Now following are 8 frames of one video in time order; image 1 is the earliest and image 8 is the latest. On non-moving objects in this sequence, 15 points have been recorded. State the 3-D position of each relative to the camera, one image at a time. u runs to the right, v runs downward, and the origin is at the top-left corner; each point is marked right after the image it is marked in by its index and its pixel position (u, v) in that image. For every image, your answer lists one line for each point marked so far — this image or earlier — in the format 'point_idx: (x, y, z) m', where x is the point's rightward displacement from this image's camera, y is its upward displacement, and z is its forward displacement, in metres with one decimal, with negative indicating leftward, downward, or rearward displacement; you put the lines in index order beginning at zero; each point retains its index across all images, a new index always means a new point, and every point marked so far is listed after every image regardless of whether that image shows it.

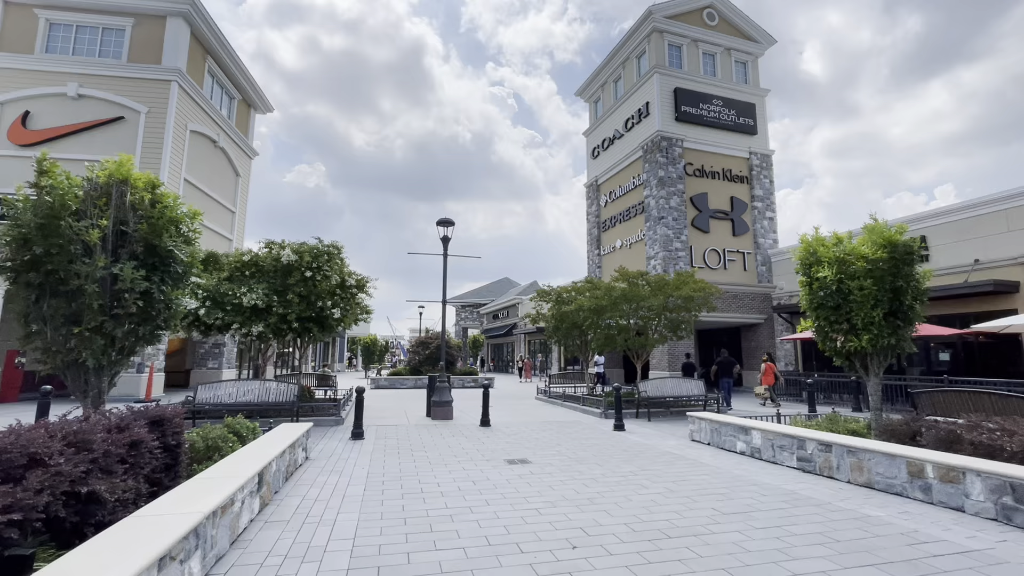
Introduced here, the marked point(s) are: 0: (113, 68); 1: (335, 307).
0: (-15.8, +8.7, +19.1) m
1: (-4.4, -0.5, +12.0) m
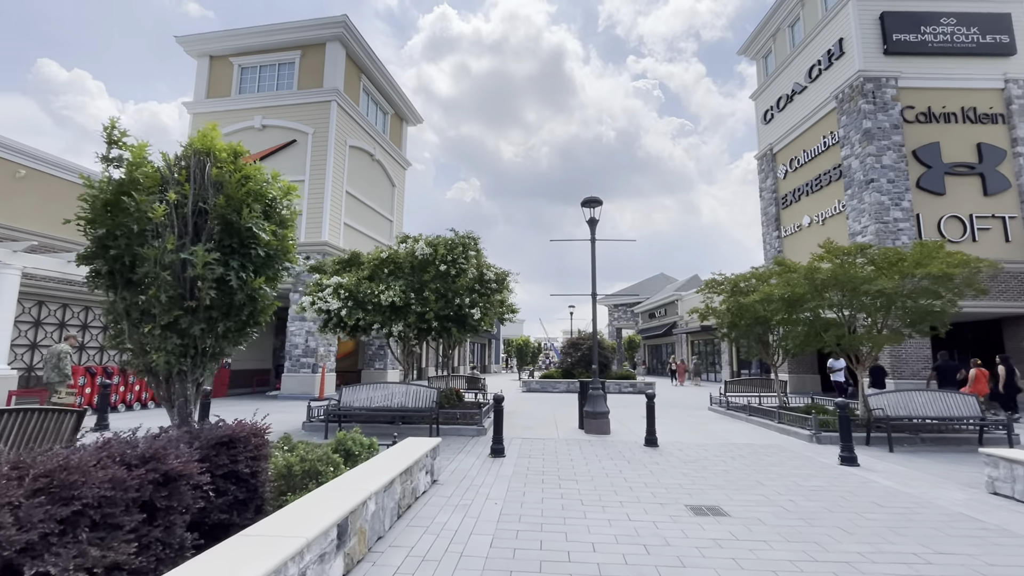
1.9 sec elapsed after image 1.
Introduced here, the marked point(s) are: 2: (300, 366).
0: (-9.9, +8.4, +21.2) m
1: (-0.9, -0.4, +10.9) m
2: (-8.3, -3.1, +19.1) m
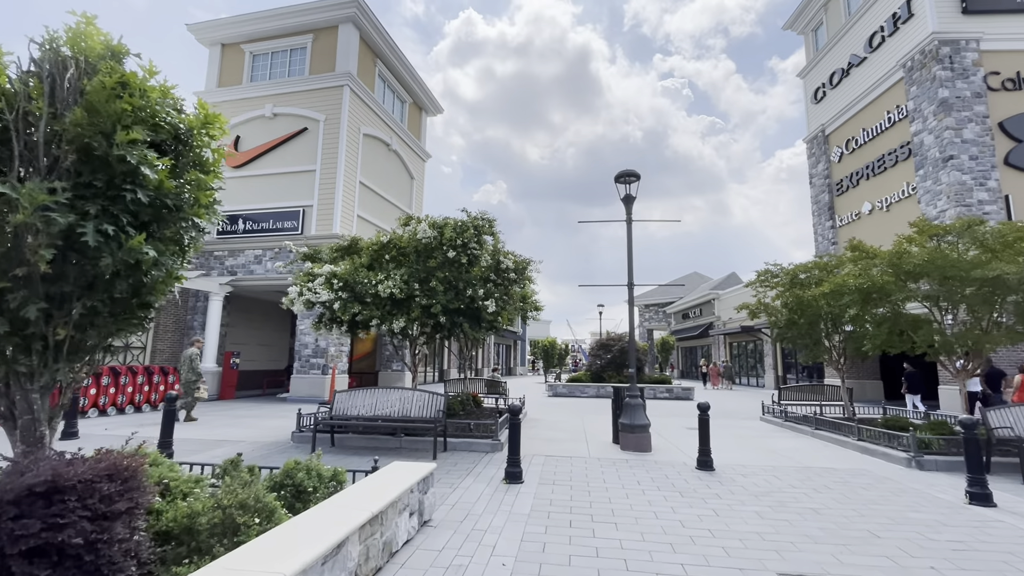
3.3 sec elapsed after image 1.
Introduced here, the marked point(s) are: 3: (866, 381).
0: (-9.0, +8.5, +20.1) m
1: (-0.5, -0.2, +9.3) m
2: (-7.5, -2.9, +17.9) m
3: (+13.4, -3.5, +18.3) m
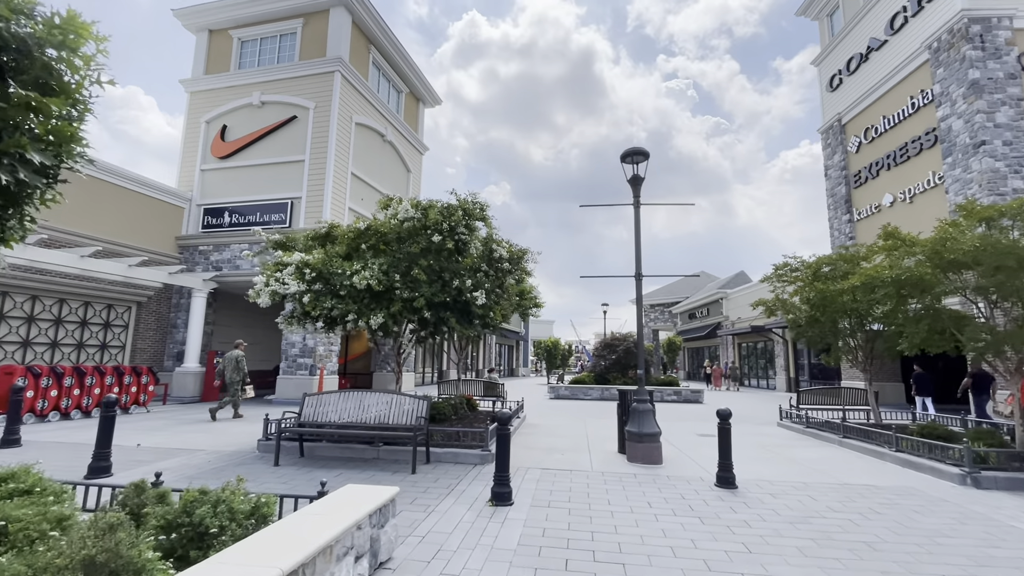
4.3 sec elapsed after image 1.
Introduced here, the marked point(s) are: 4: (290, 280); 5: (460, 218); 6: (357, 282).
0: (-9.0, +8.7, +19.2) m
1: (-0.6, 0.0, +8.3) m
2: (-7.5, -2.8, +16.9) m
3: (+13.3, -3.4, +17.1) m
4: (-3.7, +0.1, +8.1) m
5: (-0.9, +1.2, +8.4) m
6: (-2.5, +0.1, +7.7) m
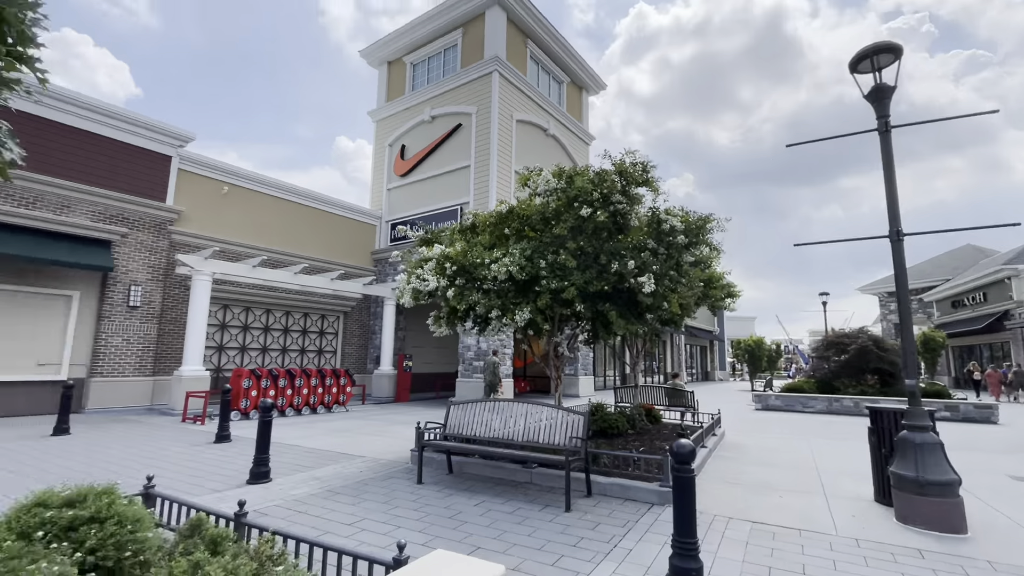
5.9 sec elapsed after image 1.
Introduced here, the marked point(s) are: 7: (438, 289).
0: (-2.5, +8.5, +19.7) m
1: (+1.7, +0.2, +6.4) m
2: (-1.4, -2.9, +16.9) m
3: (+18.1, -2.3, +9.5) m
4: (-1.2, +0.2, +7.3) m
5: (+1.4, +1.4, +6.6) m
6: (-0.2, +0.2, +6.6) m
7: (-1.1, 0.0, +7.3) m
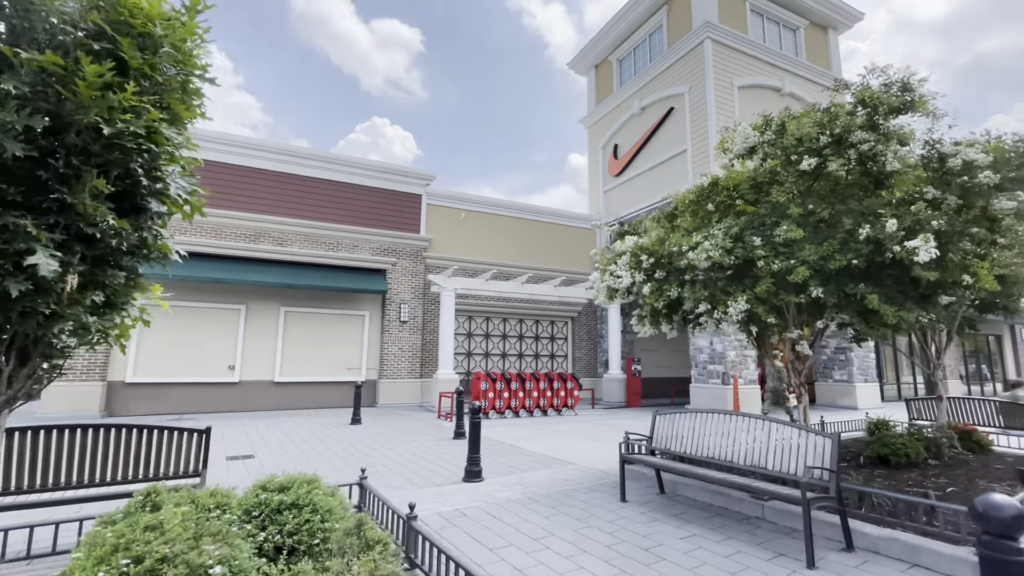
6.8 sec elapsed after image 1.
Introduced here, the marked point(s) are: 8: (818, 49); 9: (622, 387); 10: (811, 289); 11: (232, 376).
0: (+5.6, +8.5, +18.5) m
1: (+3.7, +0.5, +4.5) m
2: (+6.1, -2.7, +15.1) m
3: (+19.8, -0.7, -0.5) m
4: (+1.6, +0.2, +6.7) m
5: (+3.5, +1.7, +4.8) m
6: (+2.1, +0.4, +5.5) m
7: (+1.7, 0.0, +6.6) m
8: (+12.4, +9.7, +19.6) m
9: (+4.1, -3.7, +18.2) m
10: (+3.1, 0.0, +5.0) m
11: (-8.3, -2.6, +14.3) m
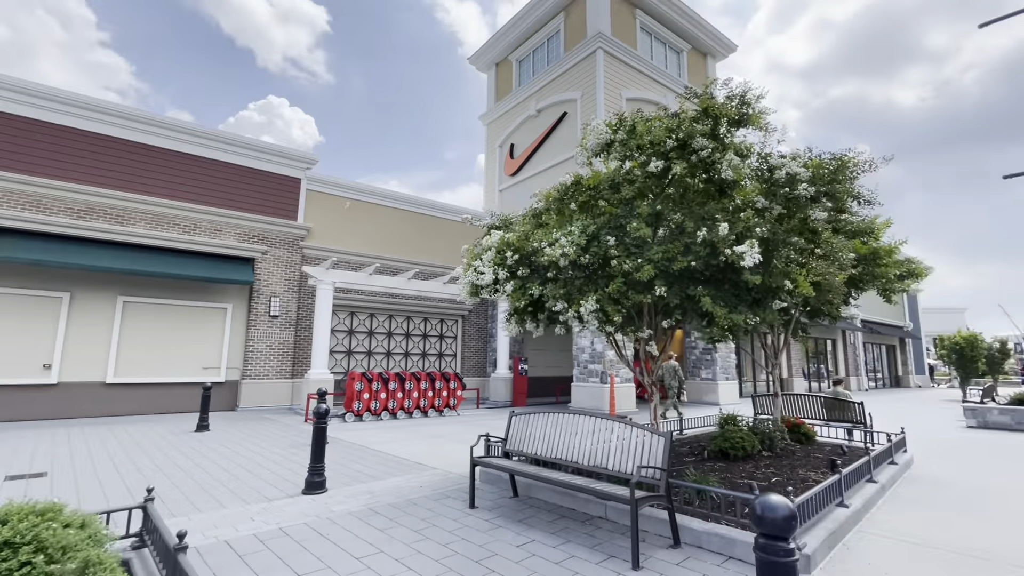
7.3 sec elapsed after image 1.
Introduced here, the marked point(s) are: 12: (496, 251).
0: (+1.6, +8.5, +18.8) m
1: (+2.3, +0.4, +4.7) m
2: (+2.5, -2.8, +15.6) m
3: (+19.0, -1.2, +2.9) m
4: (-0.3, +0.3, +6.4) m
5: (+2.0, +1.7, +5.0) m
6: (+0.5, +0.4, +5.4) m
7: (-0.2, +0.1, +6.4) m
8: (+8.1, +9.5, +21.3) m
9: (-0.1, -3.7, +18.2) m
10: (+1.5, 0.0, +5.1) m
11: (-11.6, -2.2, +12.0) m
12: (-0.2, +0.5, +6.3) m
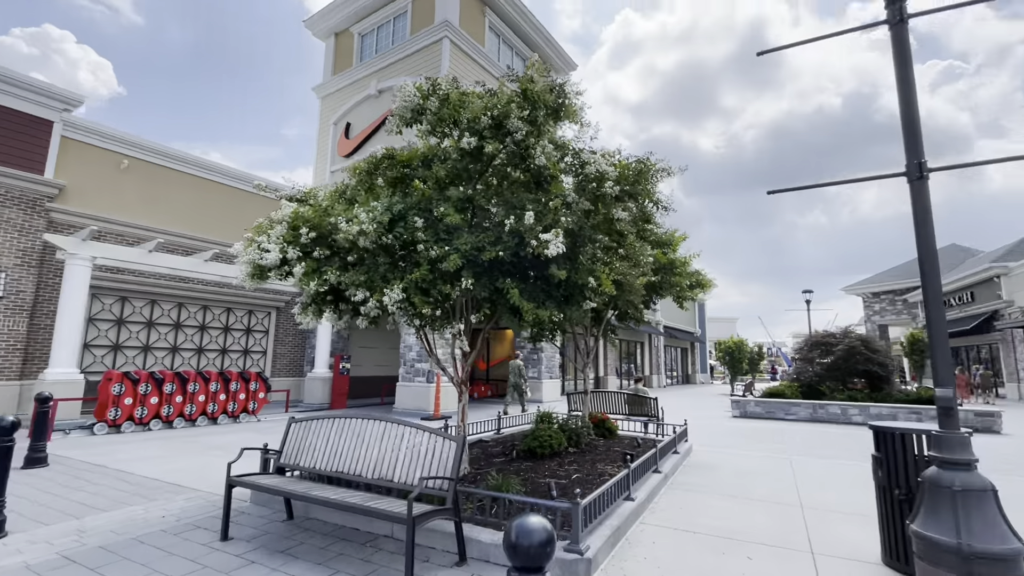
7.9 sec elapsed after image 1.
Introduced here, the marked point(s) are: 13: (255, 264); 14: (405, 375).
0: (-4.2, +8.7, +17.7) m
1: (+0.4, +0.5, +4.5) m
2: (-3.0, -2.6, +14.9) m
3: (+16.7, -2.1, +8.0) m
4: (-2.6, +0.5, +5.3) m
5: (+0.1, +1.7, +4.7) m
6: (-1.5, +0.5, +4.6) m
7: (-2.5, +0.3, +5.3) m
8: (+1.2, +9.4, +22.1) m
9: (-6.3, -3.4, +16.6) m
10: (-0.5, +0.1, +4.6) m
11: (-15.2, -1.4, +7.2) m
12: (-2.5, +0.7, +5.3) m
13: (-2.9, +0.3, +5.4) m
14: (-3.3, -2.7, +15.2) m
